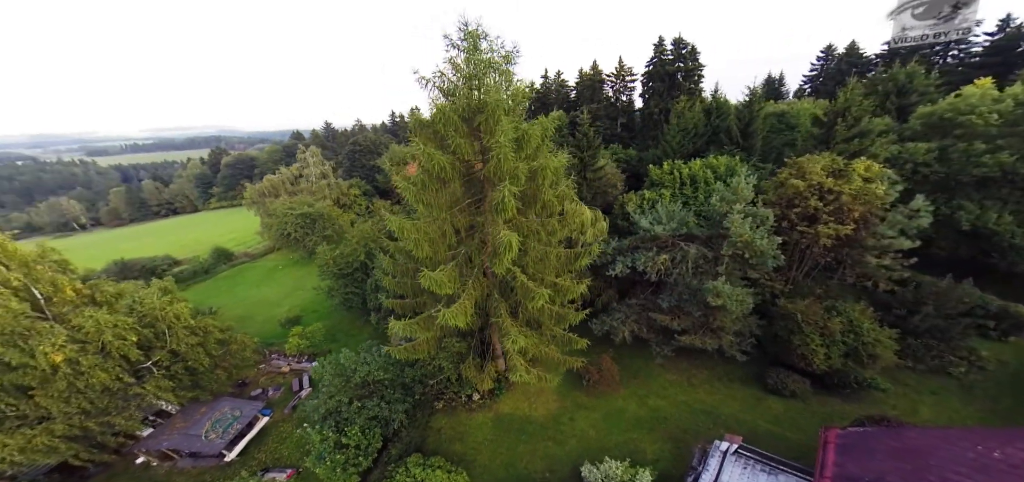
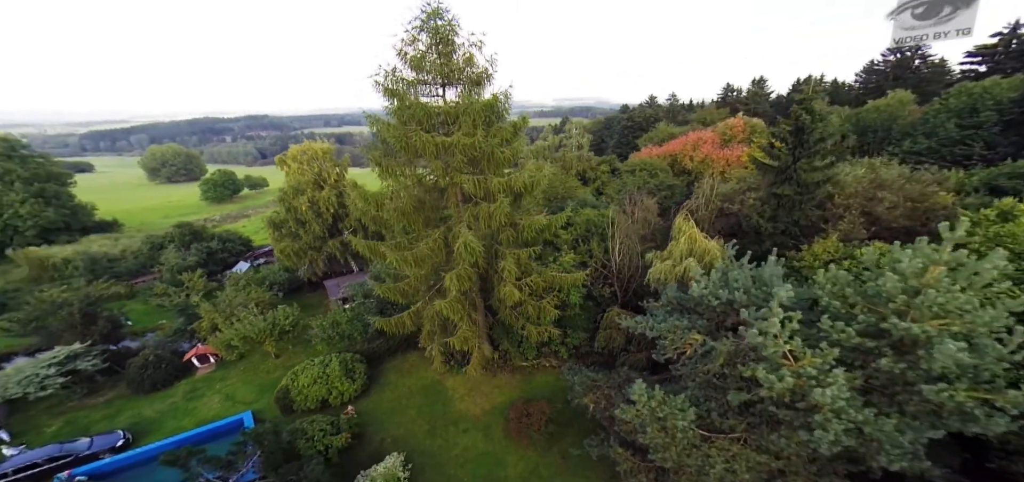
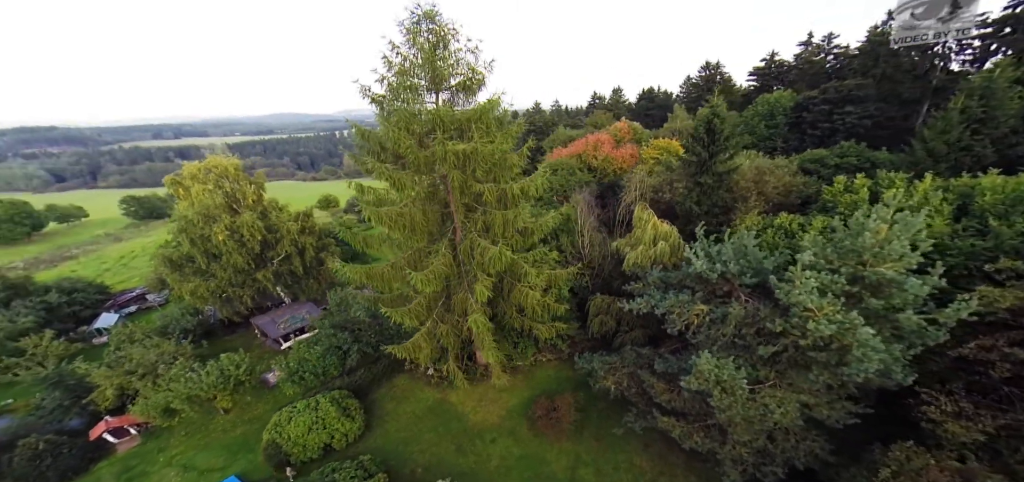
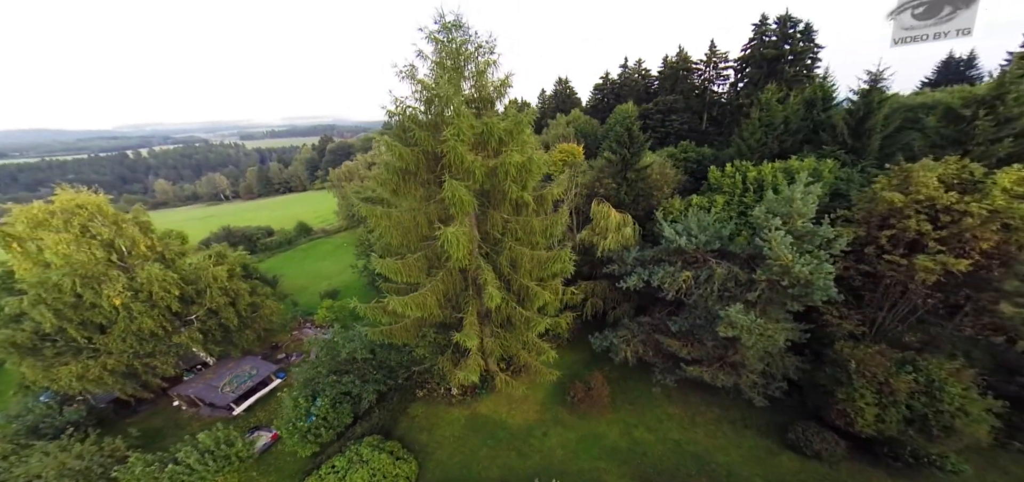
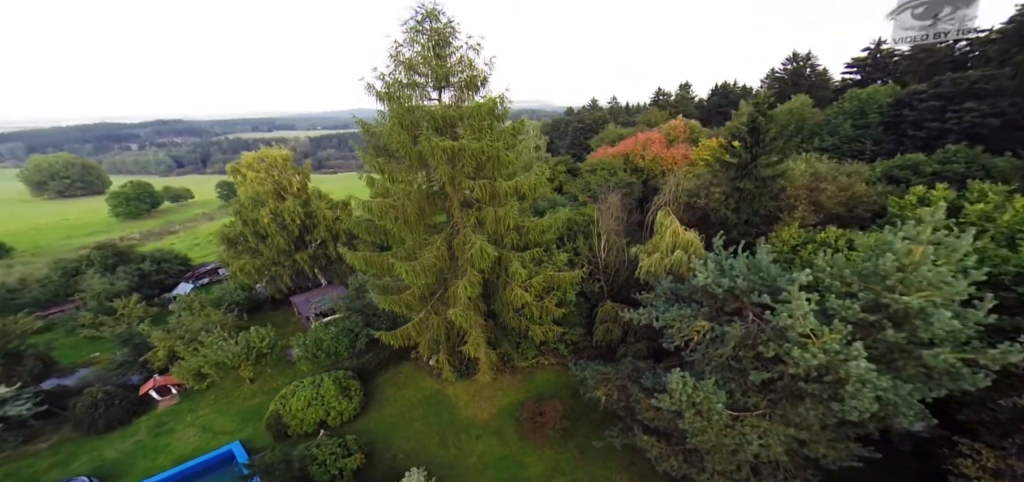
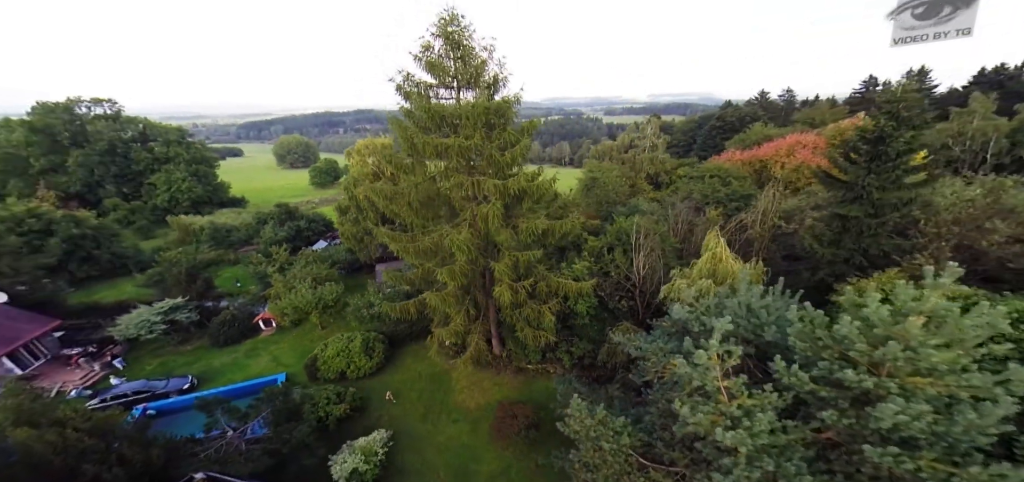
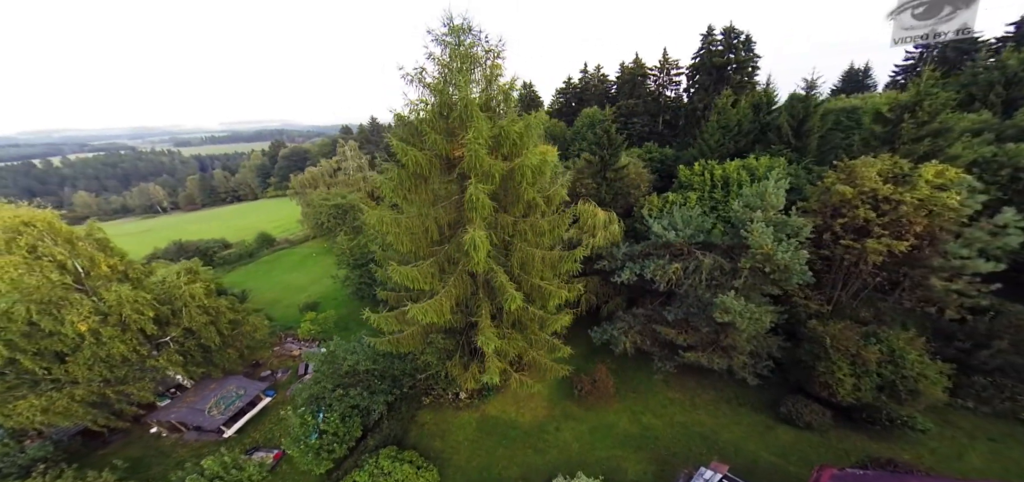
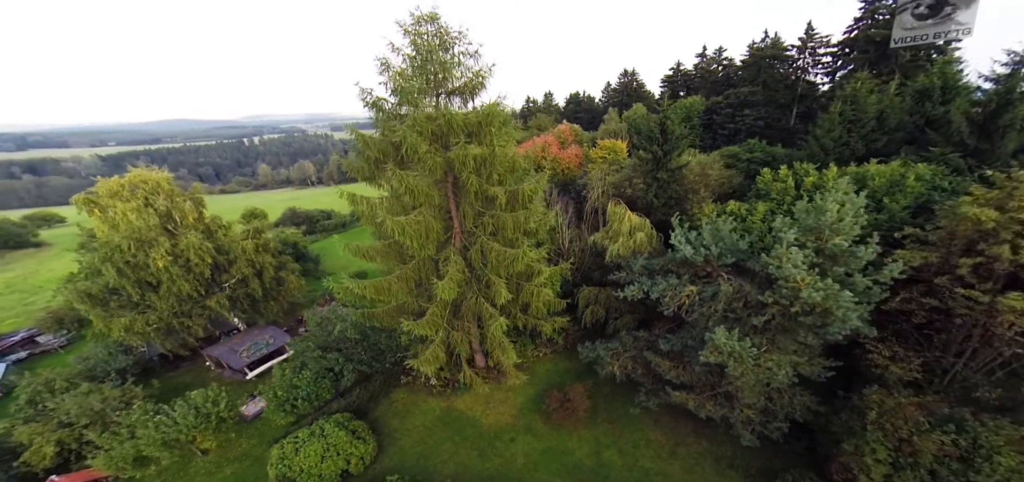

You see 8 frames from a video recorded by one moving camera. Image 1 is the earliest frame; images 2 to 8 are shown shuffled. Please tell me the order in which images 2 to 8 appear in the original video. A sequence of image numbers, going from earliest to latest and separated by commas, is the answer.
7, 4, 8, 3, 5, 2, 6
